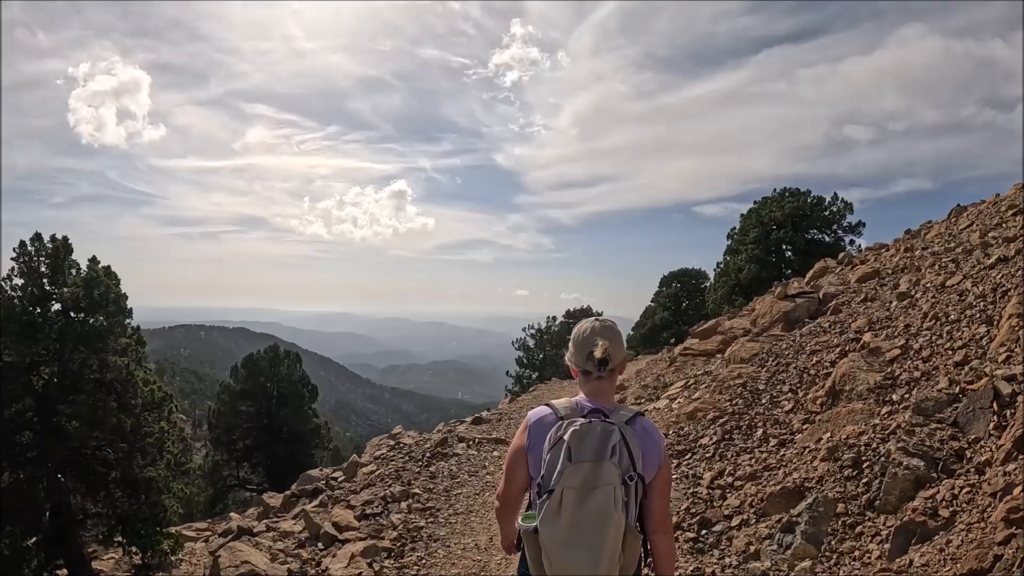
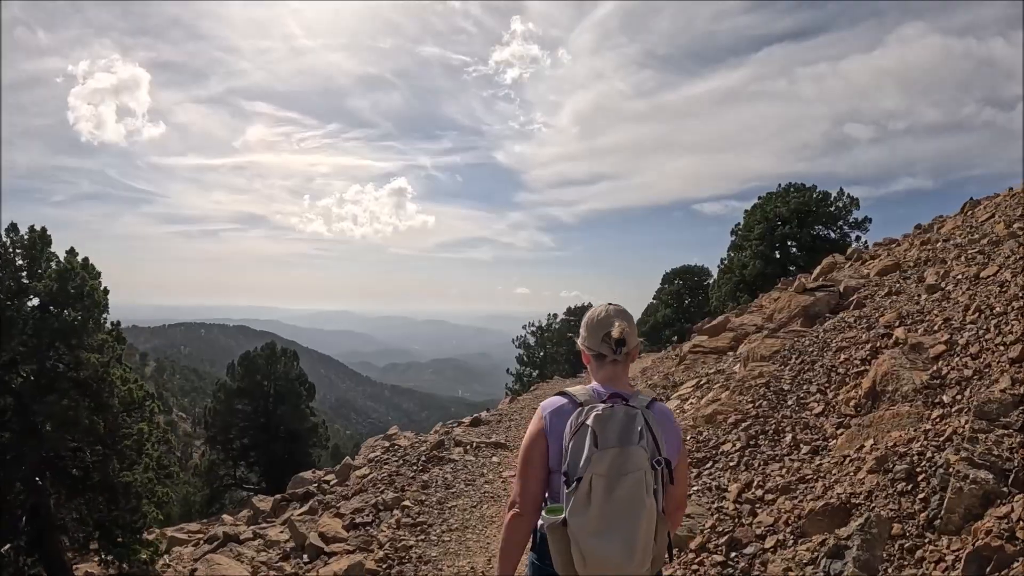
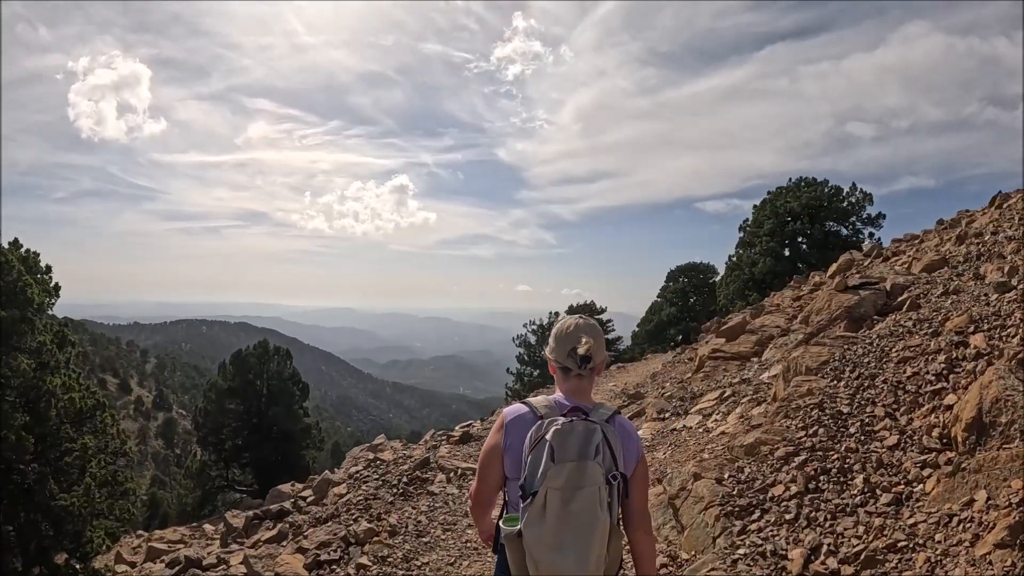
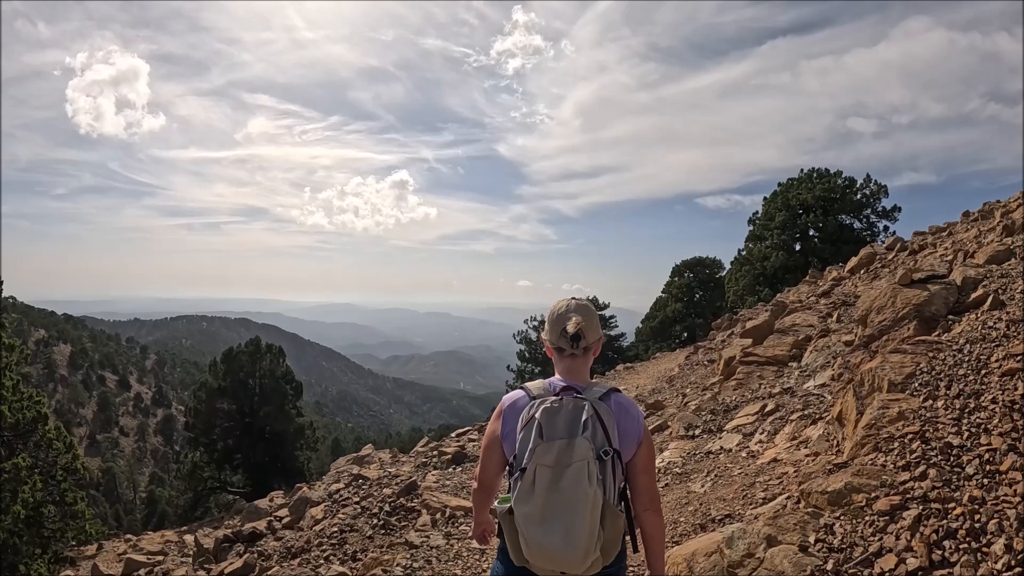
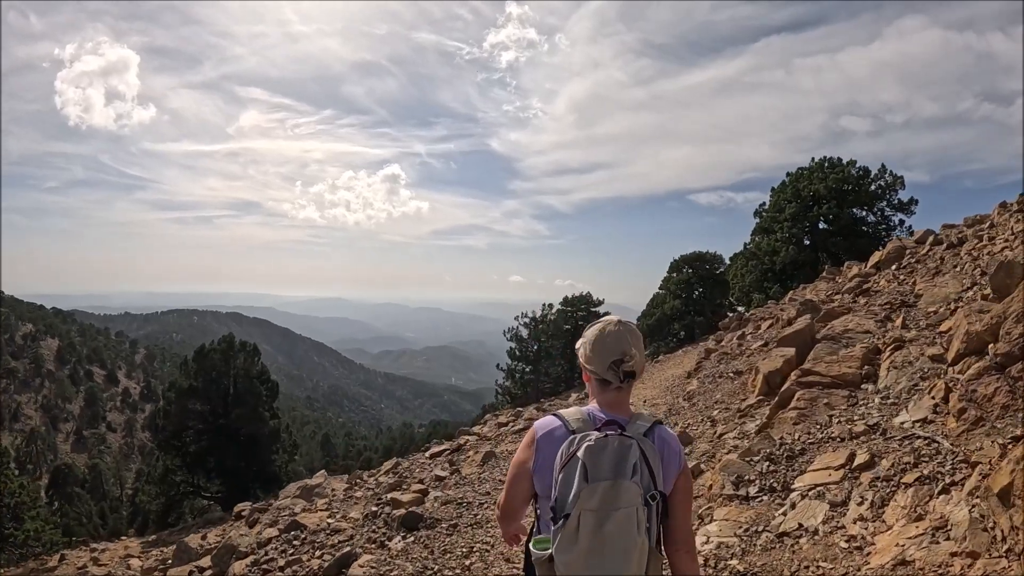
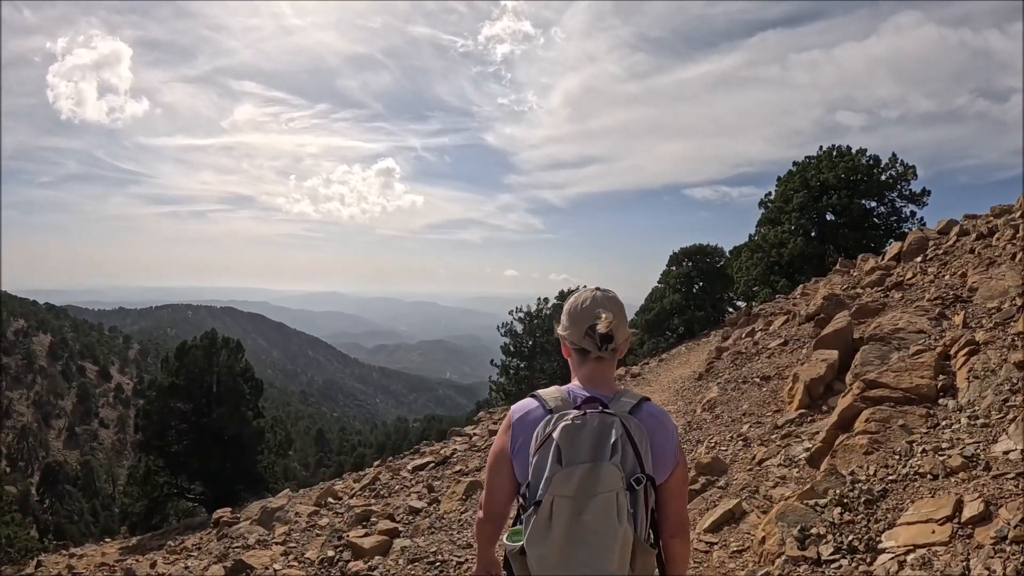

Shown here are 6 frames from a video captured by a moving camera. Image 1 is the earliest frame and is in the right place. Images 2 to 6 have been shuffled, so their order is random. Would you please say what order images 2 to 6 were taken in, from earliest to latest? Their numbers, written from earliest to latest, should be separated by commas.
2, 3, 4, 5, 6
